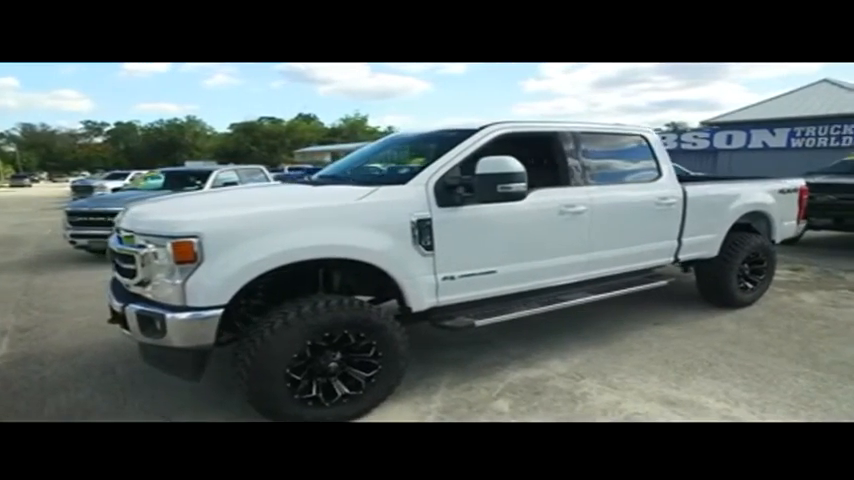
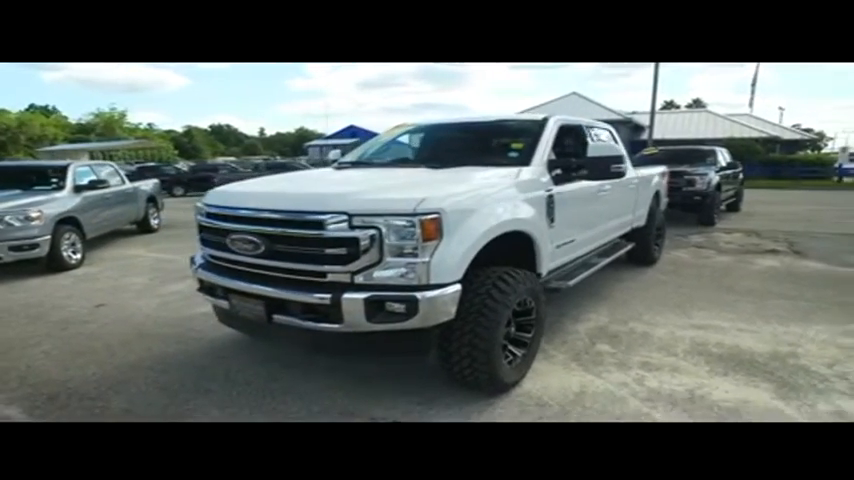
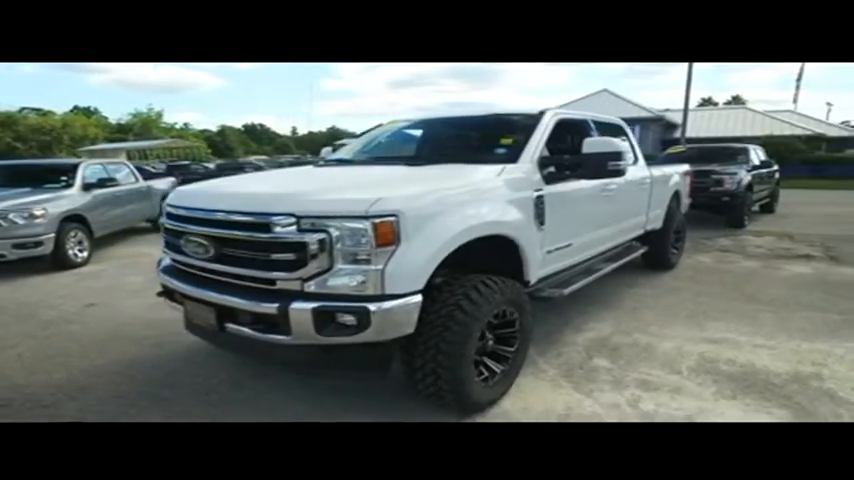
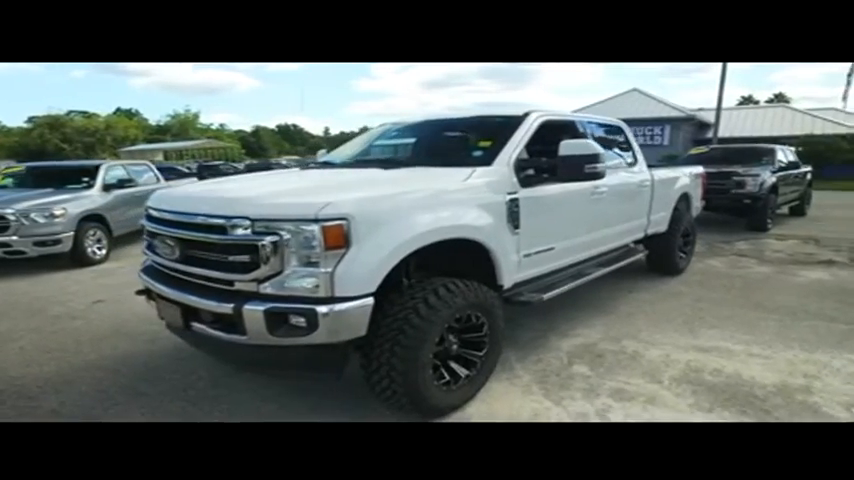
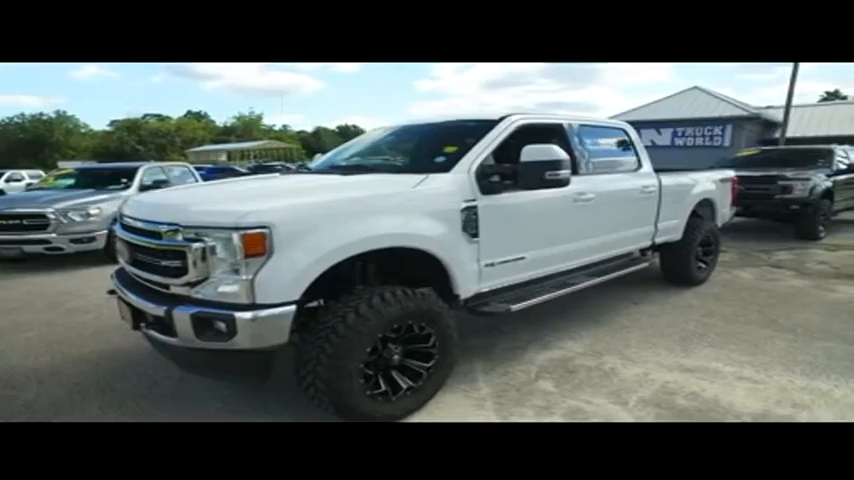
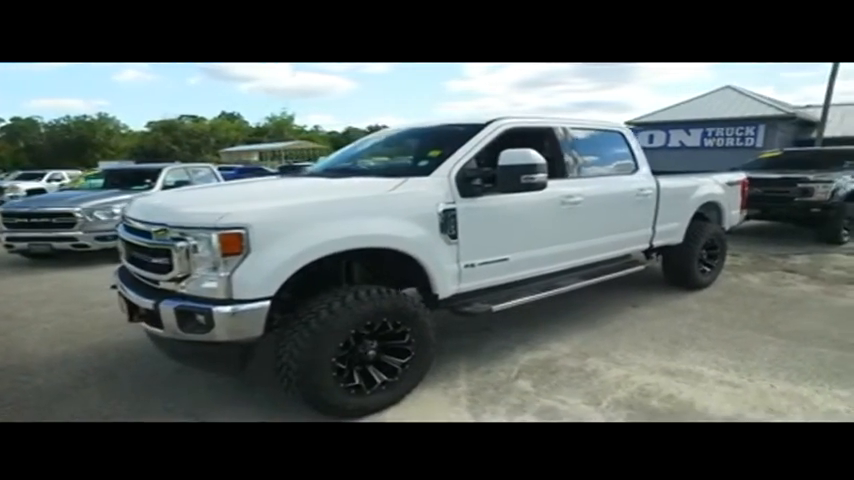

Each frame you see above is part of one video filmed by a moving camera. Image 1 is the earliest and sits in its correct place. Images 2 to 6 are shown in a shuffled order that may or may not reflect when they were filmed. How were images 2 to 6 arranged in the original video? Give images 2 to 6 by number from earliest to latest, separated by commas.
6, 5, 4, 3, 2
